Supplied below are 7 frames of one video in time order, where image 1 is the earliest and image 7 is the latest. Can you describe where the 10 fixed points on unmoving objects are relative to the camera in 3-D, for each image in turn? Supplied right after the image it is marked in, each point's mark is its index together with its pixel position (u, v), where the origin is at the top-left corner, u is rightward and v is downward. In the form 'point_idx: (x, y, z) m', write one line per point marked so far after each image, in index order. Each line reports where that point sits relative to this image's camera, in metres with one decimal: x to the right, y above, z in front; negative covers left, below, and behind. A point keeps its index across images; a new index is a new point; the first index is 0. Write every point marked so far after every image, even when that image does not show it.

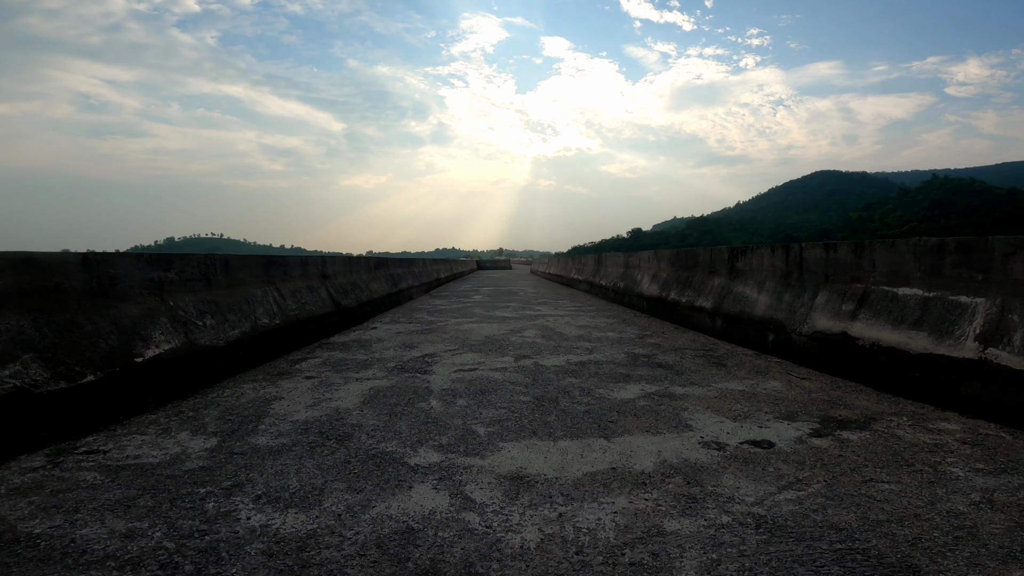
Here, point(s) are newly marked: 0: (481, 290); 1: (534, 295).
0: (-0.8, -0.1, +15.6) m
1: (+0.6, -0.2, +14.5) m
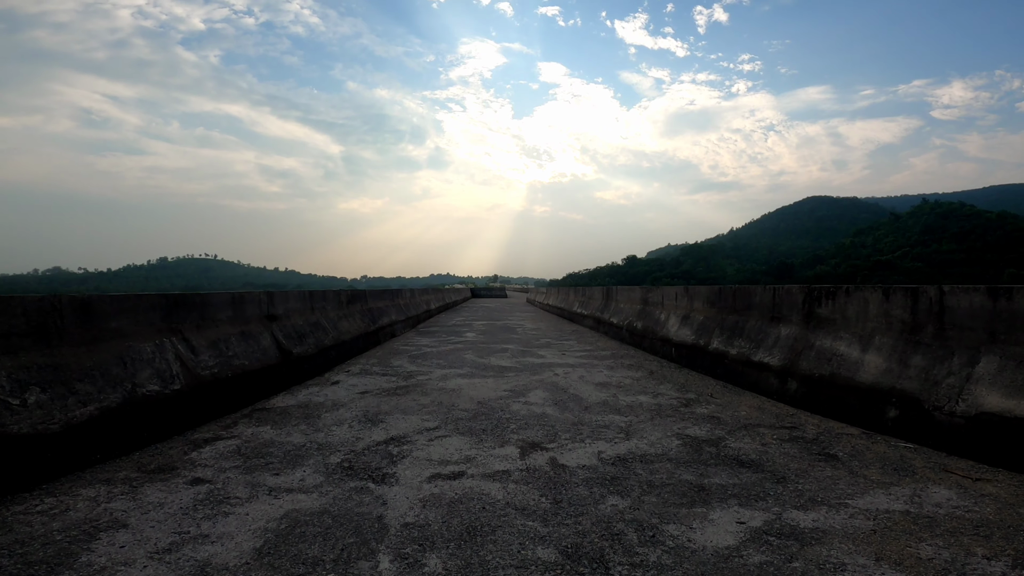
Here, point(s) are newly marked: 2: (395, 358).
0: (-0.8, -0.9, +13.6) m
1: (+0.5, -0.9, +12.6) m
2: (-1.7, -1.0, +8.4) m
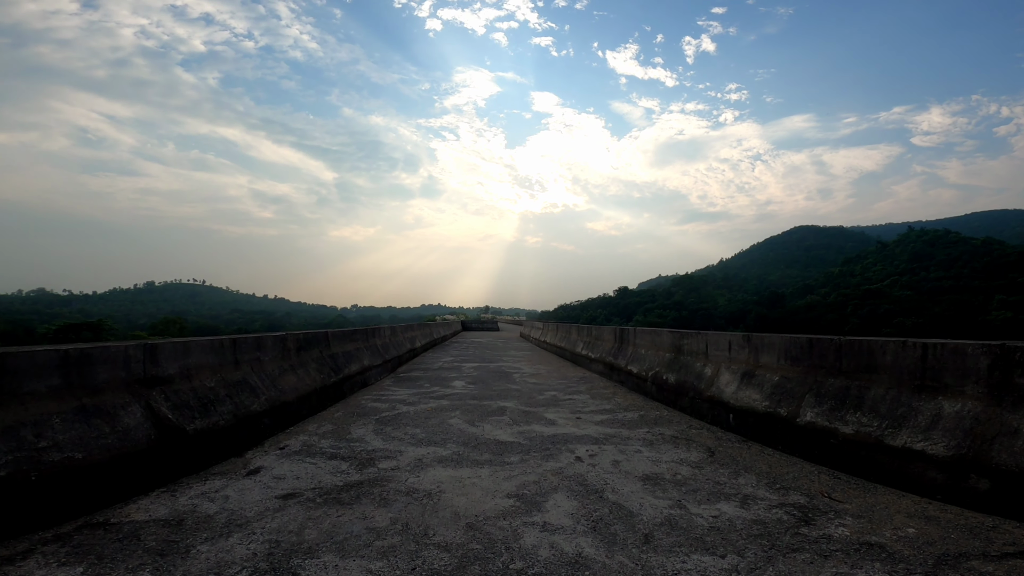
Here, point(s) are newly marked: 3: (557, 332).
0: (-0.9, -1.6, +11.5) m
1: (+0.5, -1.6, +10.4) m
2: (-1.7, -1.5, +6.3) m
3: (+0.9, -1.5, +17.1) m
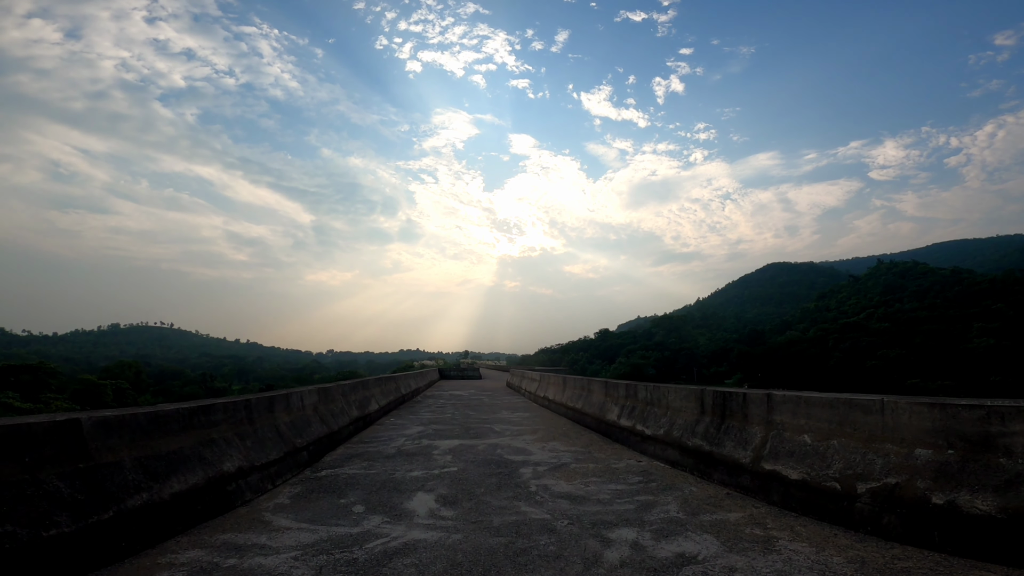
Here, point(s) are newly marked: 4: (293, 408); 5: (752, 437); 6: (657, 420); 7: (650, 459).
0: (-0.8, -1.9, +7.0) m
1: (+0.6, -1.8, +6.0) m
2: (-1.5, -1.4, +1.8) m
3: (+0.7, -2.2, +12.6) m
4: (-2.2, -1.2, +5.8) m
5: (+1.9, -1.1, +4.3) m
6: (+1.5, -1.4, +6.0) m
7: (+1.4, -1.7, +5.7) m
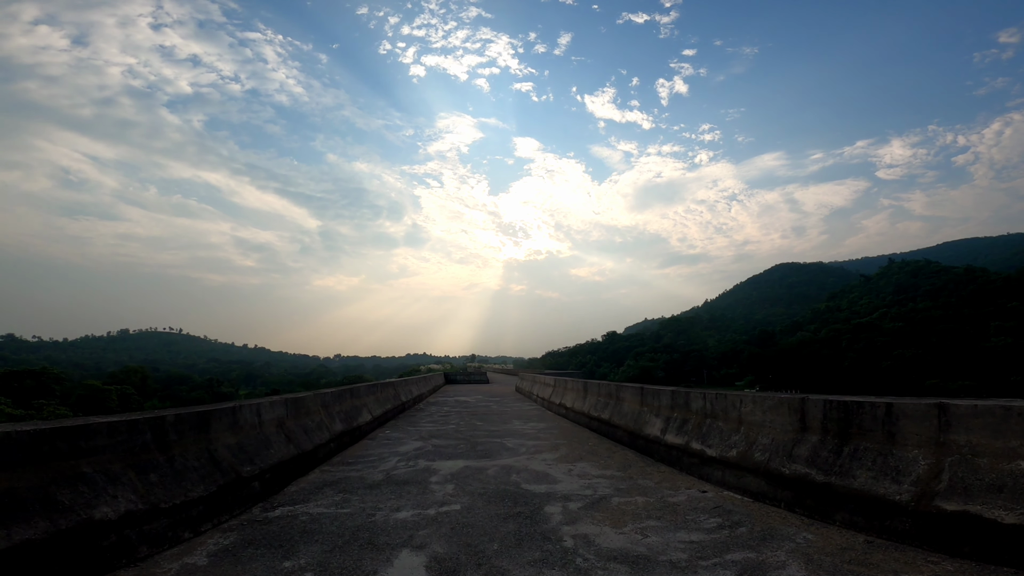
0: (-0.6, -1.7, +5.6) m
1: (+0.8, -1.6, +4.6) m
2: (-1.3, -1.3, +0.4) m
3: (+1.0, -2.1, +11.2) m
4: (-2.1, -1.1, +4.4) m
5: (+2.0, -0.9, +2.8) m
6: (+1.7, -1.2, +4.5) m
7: (+1.6, -1.5, +4.3) m
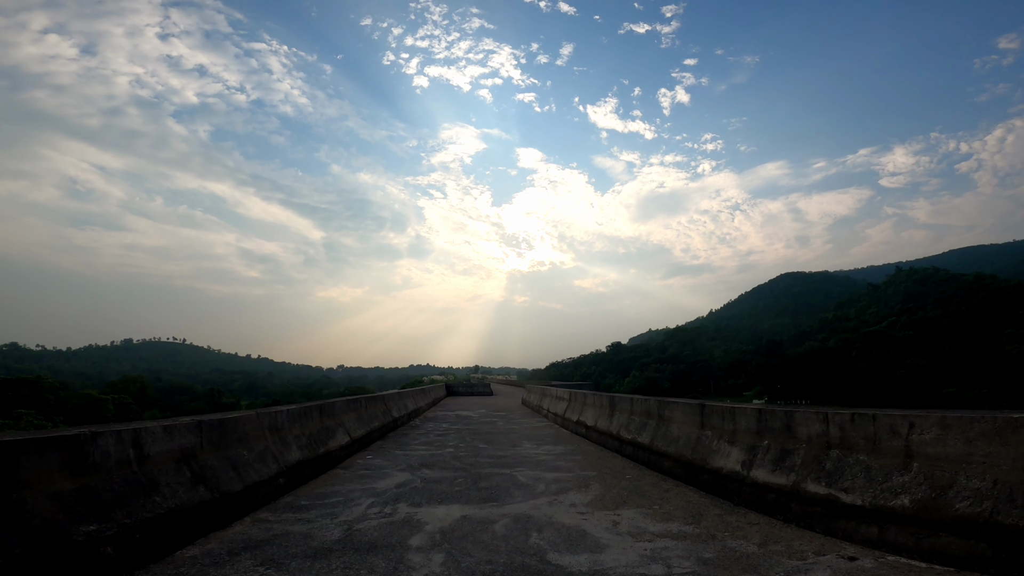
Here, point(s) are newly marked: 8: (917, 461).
0: (-0.5, -1.6, +3.9) m
1: (+0.9, -1.4, +2.9) m
2: (-1.2, -1.0, -1.3) m
3: (+1.1, -2.0, +9.5) m
4: (-2.0, -0.9, +2.7) m
5: (+2.1, -0.7, +1.2) m
6: (+1.8, -1.0, +2.9) m
7: (+1.7, -1.3, +2.6) m
8: (+1.9, -0.8, +2.6) m
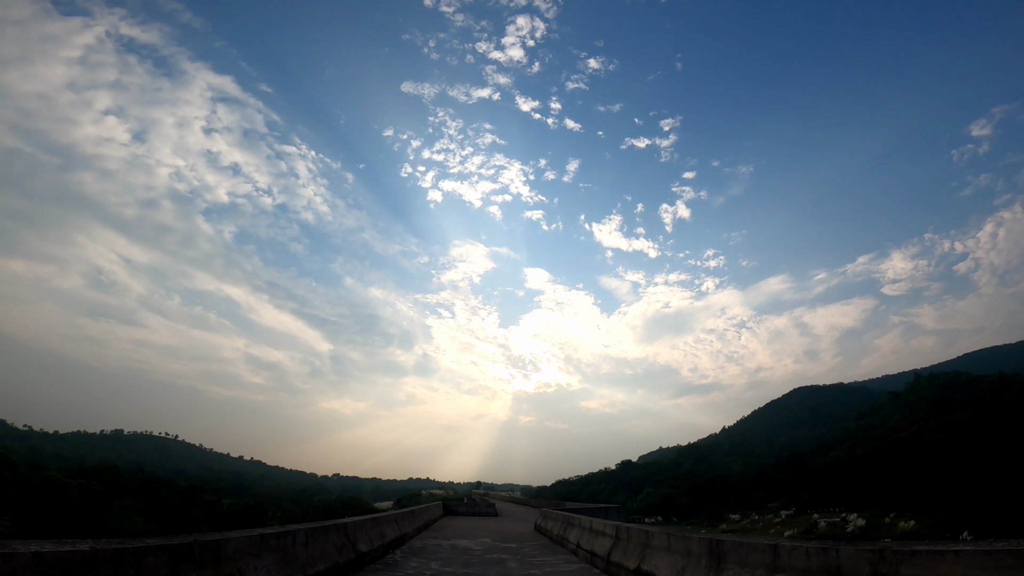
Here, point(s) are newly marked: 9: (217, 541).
0: (-0.3, -1.3, +0.8) m
1: (+1.1, -0.9, -0.2) m
2: (-1.1, +0.3, -4.1) m
3: (+1.4, -2.8, +6.2) m
4: (-1.8, -0.4, -0.2) m
5: (+2.2, +0.1, -1.7) m
6: (+2.0, -0.5, -0.1) m
7: (+1.8, -0.8, -0.4) m
8: (+2.0, -0.3, -0.3) m
9: (-2.2, -1.8, +4.0) m
